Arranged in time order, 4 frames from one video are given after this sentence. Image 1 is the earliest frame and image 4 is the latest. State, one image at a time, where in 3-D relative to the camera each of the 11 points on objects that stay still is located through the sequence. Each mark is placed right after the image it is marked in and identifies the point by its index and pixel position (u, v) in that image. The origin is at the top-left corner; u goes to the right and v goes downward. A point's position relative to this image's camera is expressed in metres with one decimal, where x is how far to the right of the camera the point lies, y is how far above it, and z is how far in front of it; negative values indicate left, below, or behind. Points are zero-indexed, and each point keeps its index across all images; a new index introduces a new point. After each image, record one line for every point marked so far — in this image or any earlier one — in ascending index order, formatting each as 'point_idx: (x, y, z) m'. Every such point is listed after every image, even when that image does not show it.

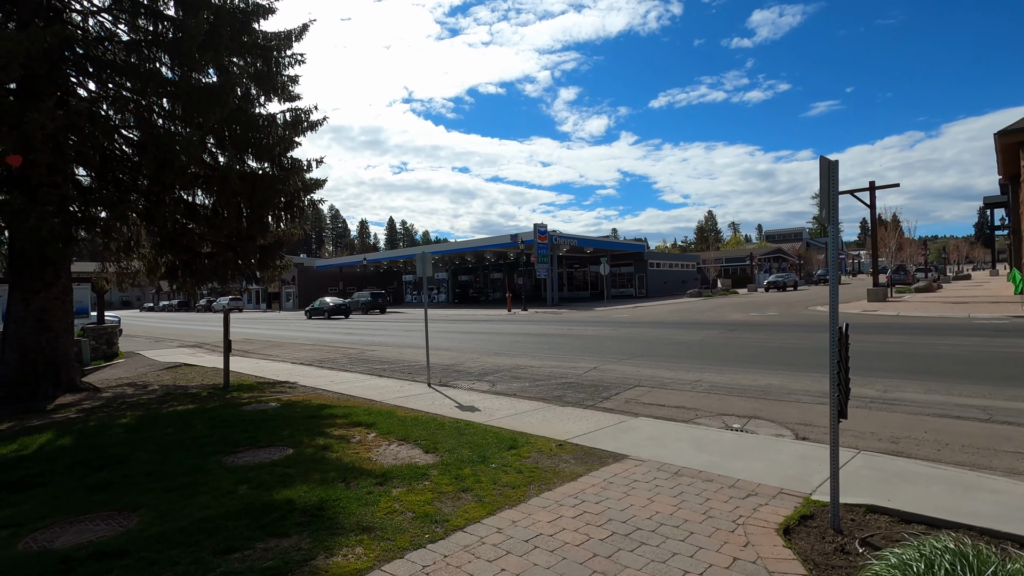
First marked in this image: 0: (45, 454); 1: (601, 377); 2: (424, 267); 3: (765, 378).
0: (-4.9, -1.7, +6.0) m
1: (+1.7, -1.7, +11.0) m
2: (-1.7, +0.4, +11.2) m
3: (+4.5, -1.7, +10.0) m
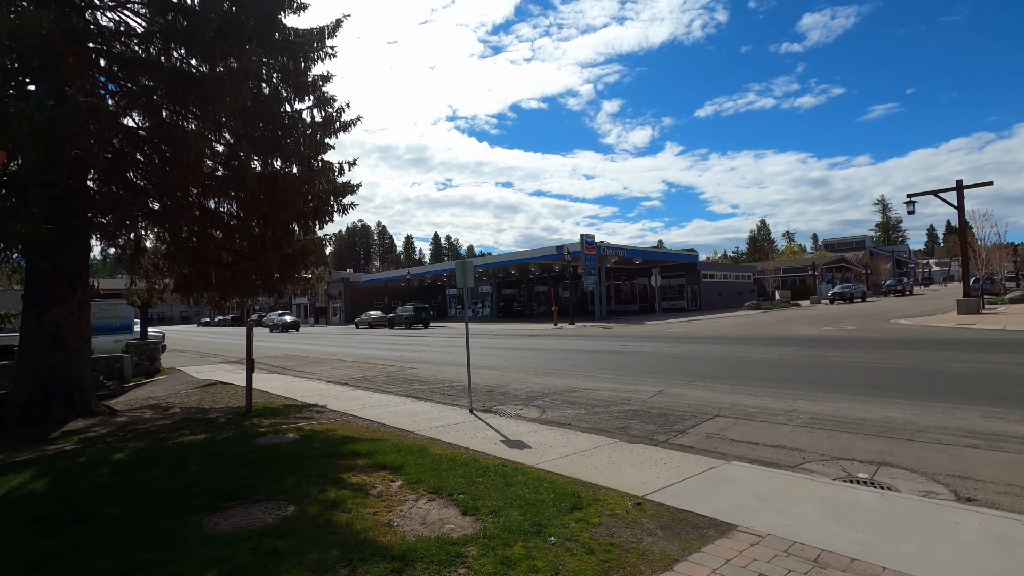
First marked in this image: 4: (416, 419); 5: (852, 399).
0: (-4.3, -1.9, +5.0) m
1: (+2.6, -1.9, +9.4) m
2: (-0.8, +0.2, +9.9) m
3: (+5.2, -1.8, +8.2) m
4: (-1.5, -2.0, +8.9) m
5: (+5.4, -1.8, +9.3) m
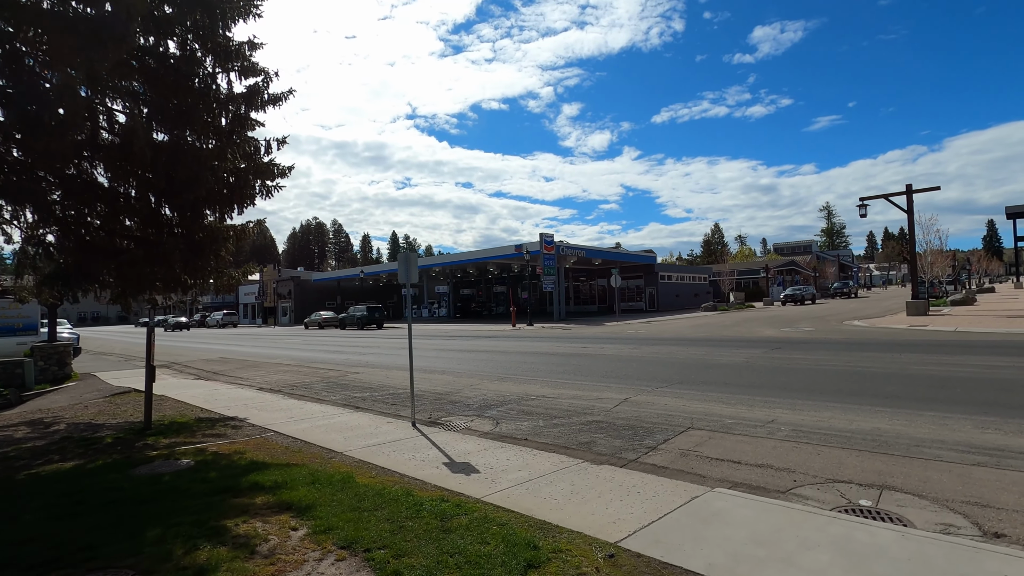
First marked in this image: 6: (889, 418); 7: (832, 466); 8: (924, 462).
0: (-4.7, -1.8, +3.5) m
1: (+1.8, -1.9, +8.5) m
2: (-1.6, +0.2, +8.7) m
3: (+4.6, -1.8, +7.4) m
4: (-2.2, -1.9, +7.7) m
5: (+4.7, -1.8, +8.6) m
6: (+5.1, -1.8, +7.9) m
7: (+3.4, -1.9, +6.1) m
8: (+4.3, -1.8, +6.1) m
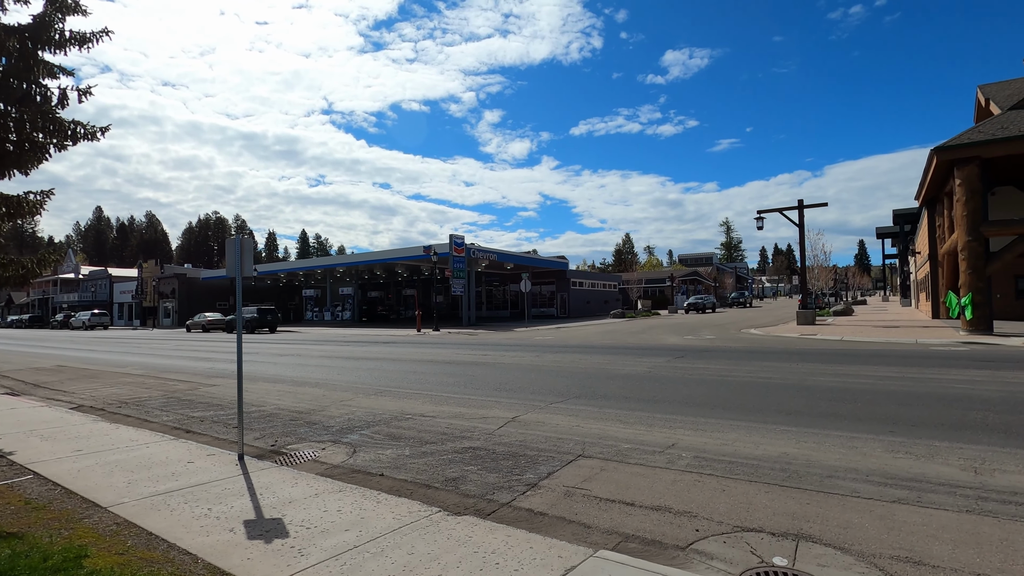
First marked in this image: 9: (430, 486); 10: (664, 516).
0: (-5.7, -1.6, +1.4) m
1: (+0.1, -1.9, +7.2) m
2: (-3.2, +0.3, +6.9) m
3: (+3.0, -1.9, +6.6) m
4: (-3.7, -1.9, +5.8) m
5: (+3.0, -1.8, +7.7) m
6: (+3.5, -1.9, +7.1) m
7: (+2.0, -1.9, +5.1) m
8: (+2.9, -1.9, +5.2) m
9: (-0.8, -1.9, +5.7) m
10: (+1.3, -1.9, +4.9) m
